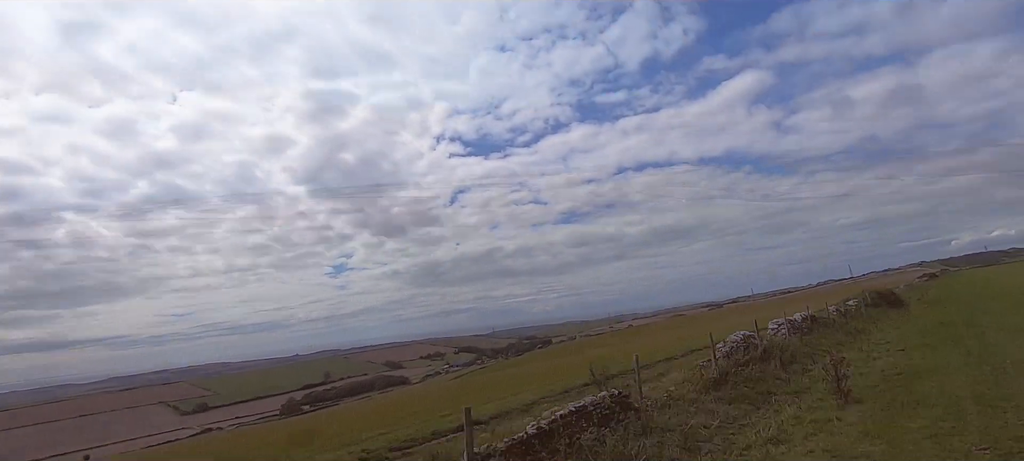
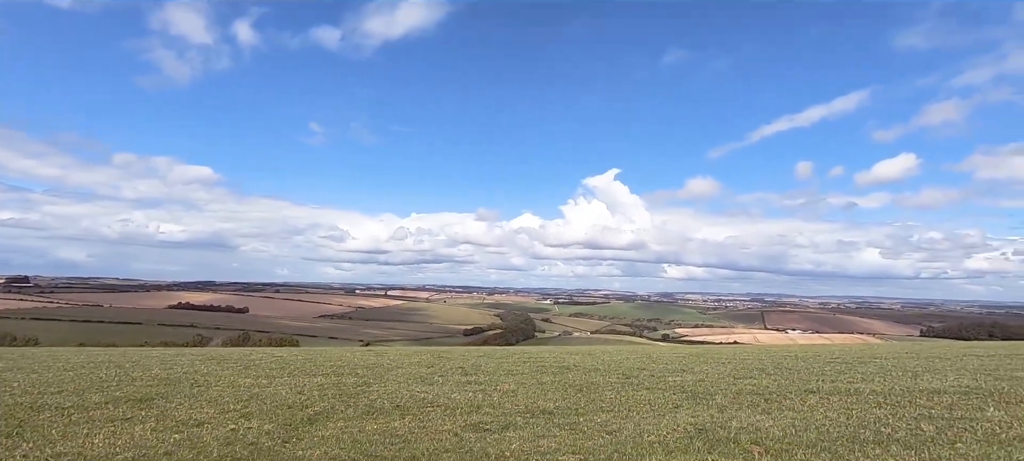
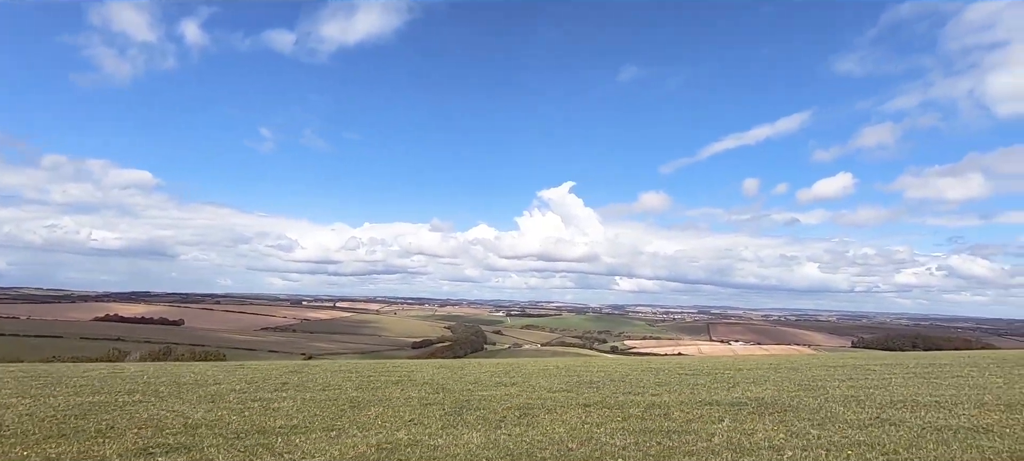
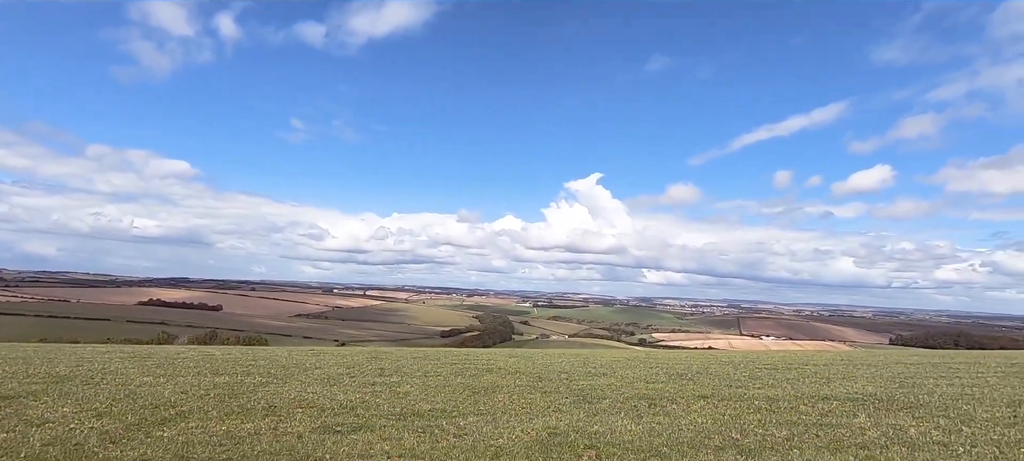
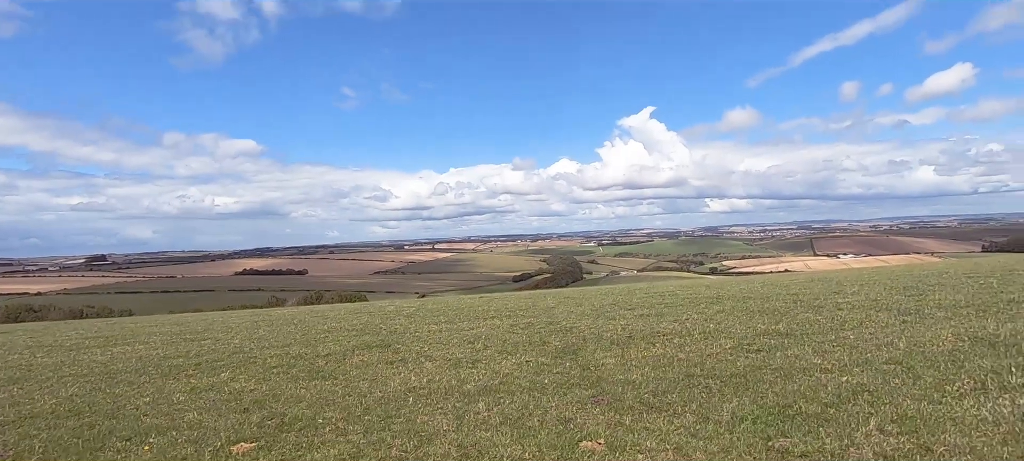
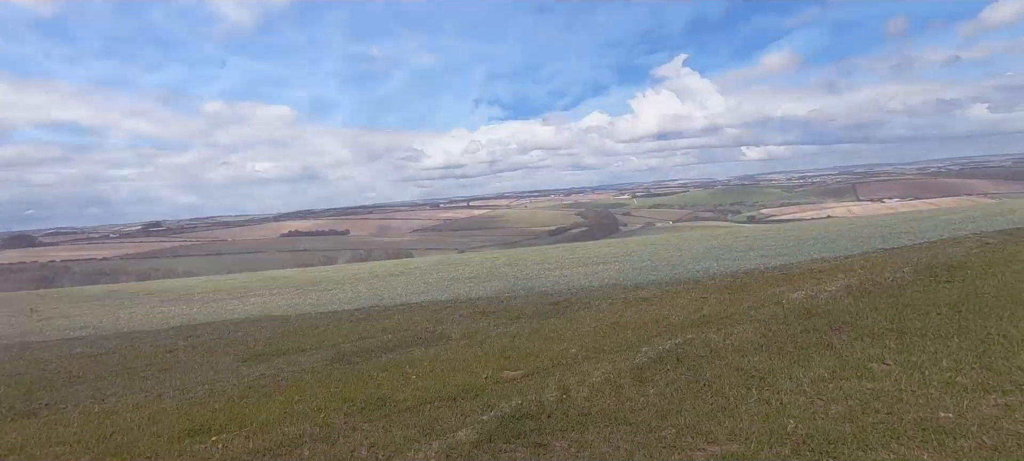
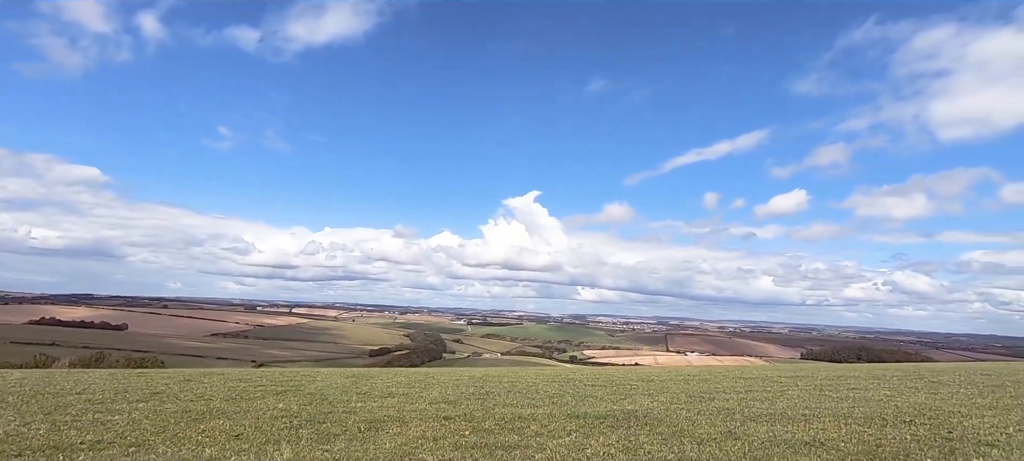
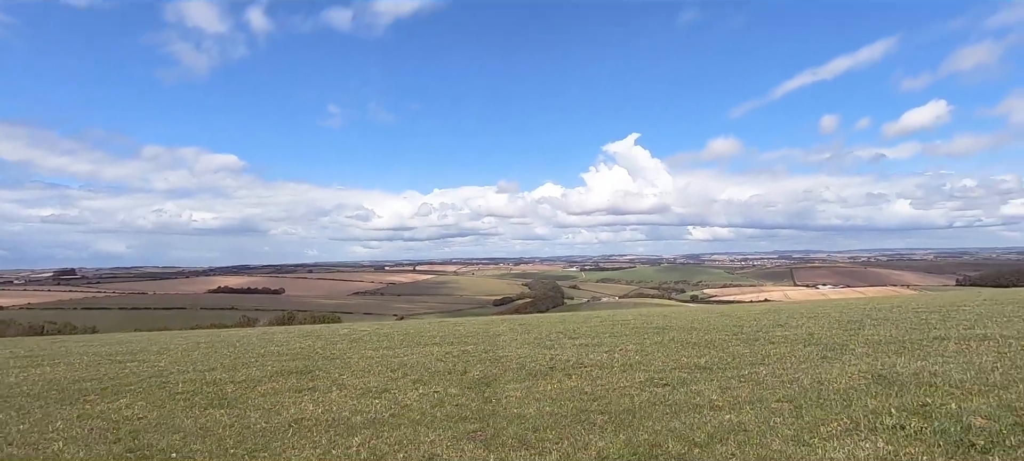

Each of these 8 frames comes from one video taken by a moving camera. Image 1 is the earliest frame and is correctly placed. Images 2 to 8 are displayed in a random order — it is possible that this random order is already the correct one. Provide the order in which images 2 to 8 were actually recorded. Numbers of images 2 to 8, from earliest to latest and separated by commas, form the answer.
6, 5, 8, 2, 4, 3, 7
